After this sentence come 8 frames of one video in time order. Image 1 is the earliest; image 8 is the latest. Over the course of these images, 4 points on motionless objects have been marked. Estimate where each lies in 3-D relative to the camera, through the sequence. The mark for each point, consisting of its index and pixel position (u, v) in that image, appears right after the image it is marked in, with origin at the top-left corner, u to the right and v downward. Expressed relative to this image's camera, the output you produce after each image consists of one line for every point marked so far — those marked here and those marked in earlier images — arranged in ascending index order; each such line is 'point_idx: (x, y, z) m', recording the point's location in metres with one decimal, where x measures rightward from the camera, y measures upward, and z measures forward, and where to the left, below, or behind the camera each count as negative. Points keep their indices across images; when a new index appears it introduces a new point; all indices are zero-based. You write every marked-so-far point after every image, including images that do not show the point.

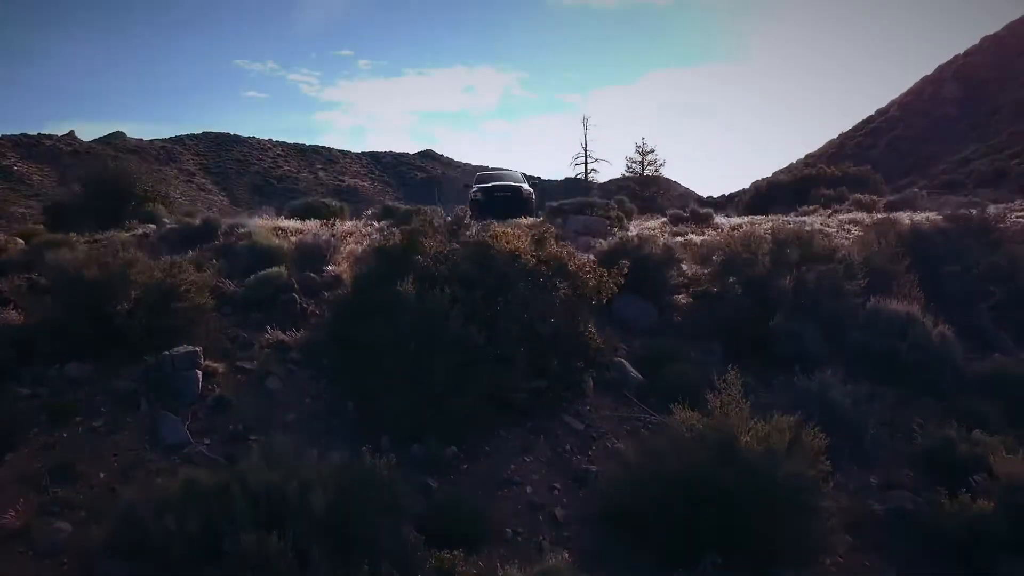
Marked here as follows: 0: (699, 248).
0: (+2.3, +0.5, +9.1) m
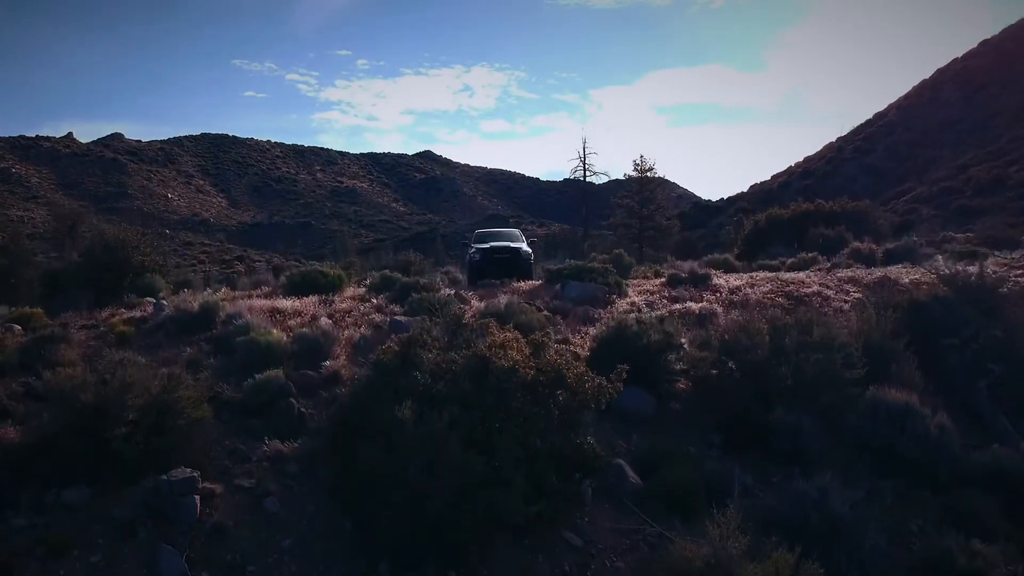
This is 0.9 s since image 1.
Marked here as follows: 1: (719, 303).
0: (+2.3, -0.4, +9.1) m
1: (+2.8, -0.2, +9.9) m
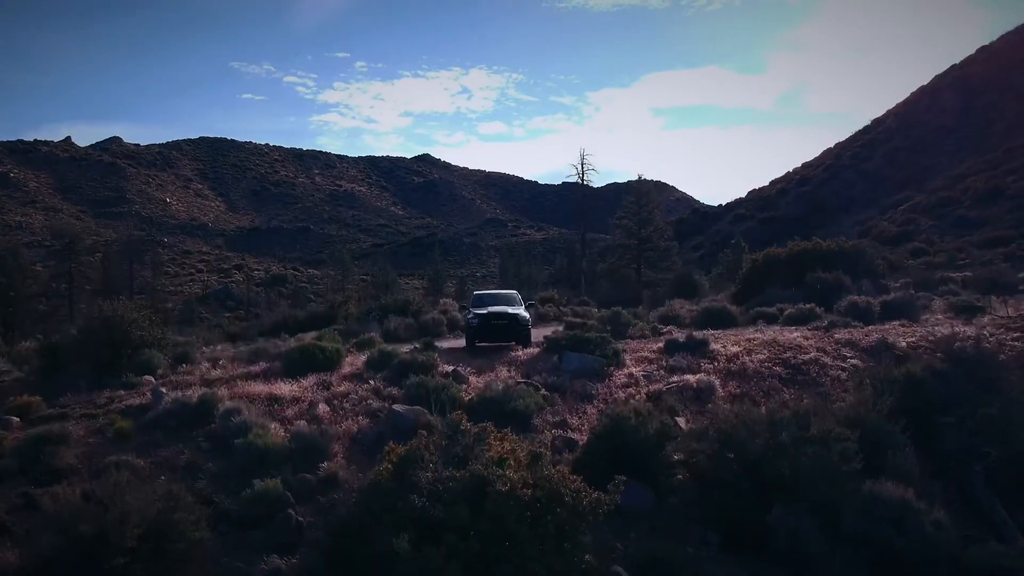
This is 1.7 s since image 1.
0: (+2.2, -1.3, +9.1) m
1: (+2.8, -1.1, +9.9) m
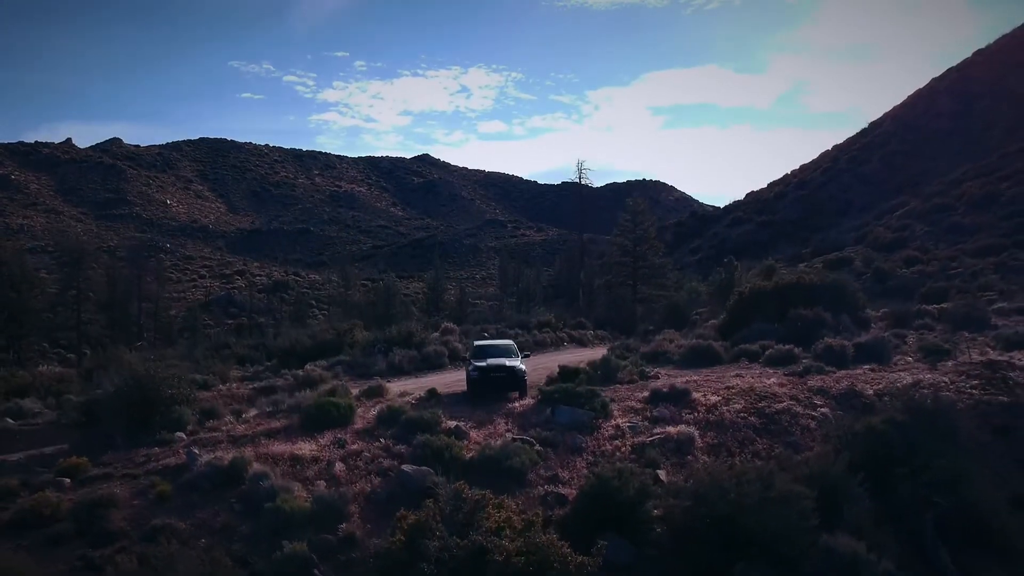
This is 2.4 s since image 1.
0: (+2.2, -2.2, +10.1) m
1: (+2.7, -2.0, +10.8) m
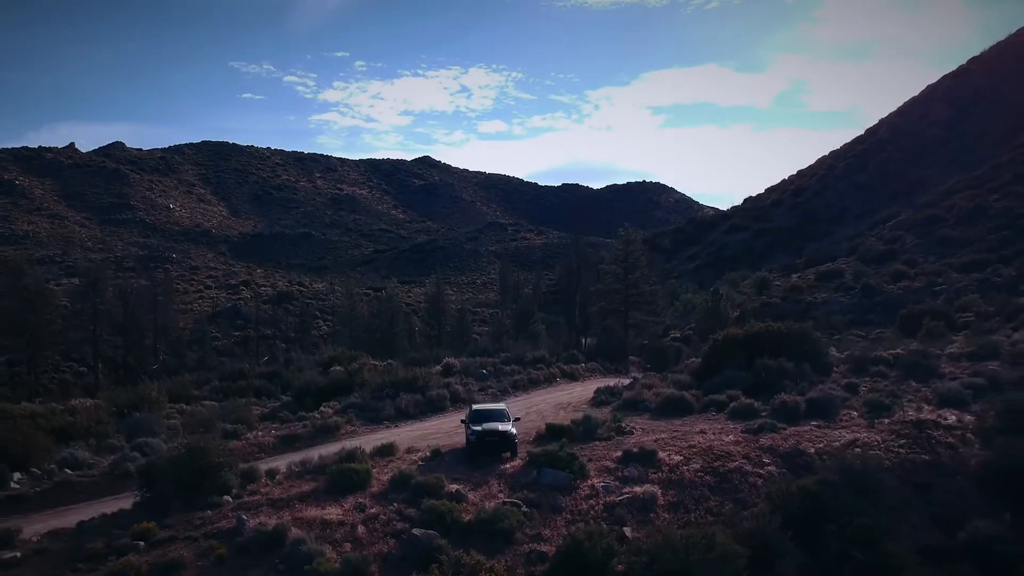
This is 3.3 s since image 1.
0: (+2.1, -3.6, +12.0) m
1: (+2.6, -3.4, +12.8) m
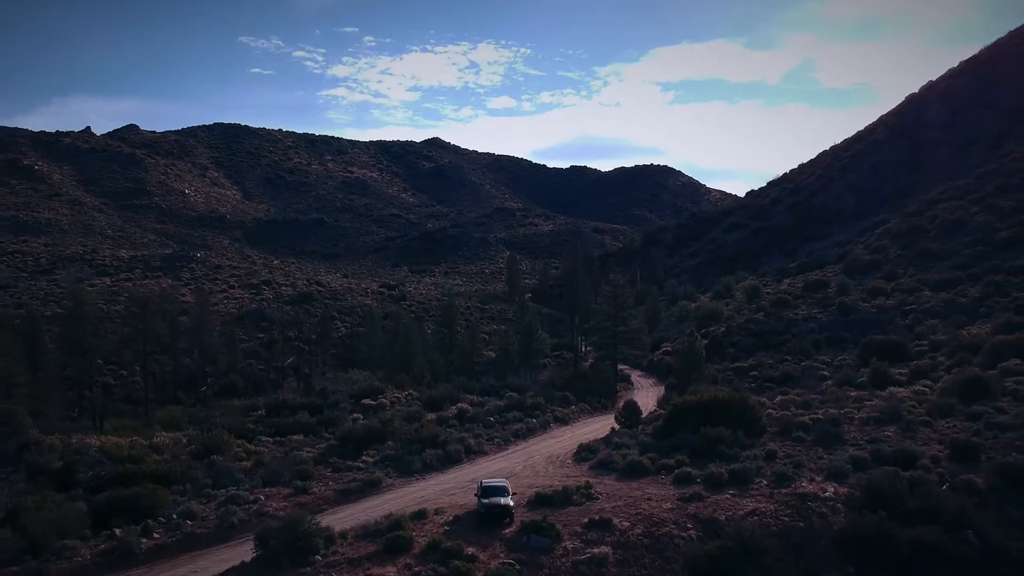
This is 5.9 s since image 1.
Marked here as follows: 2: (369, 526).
0: (+2.0, -6.7, +17.8) m
1: (+2.5, -6.5, +18.5) m
2: (-3.9, -6.4, +19.8) m
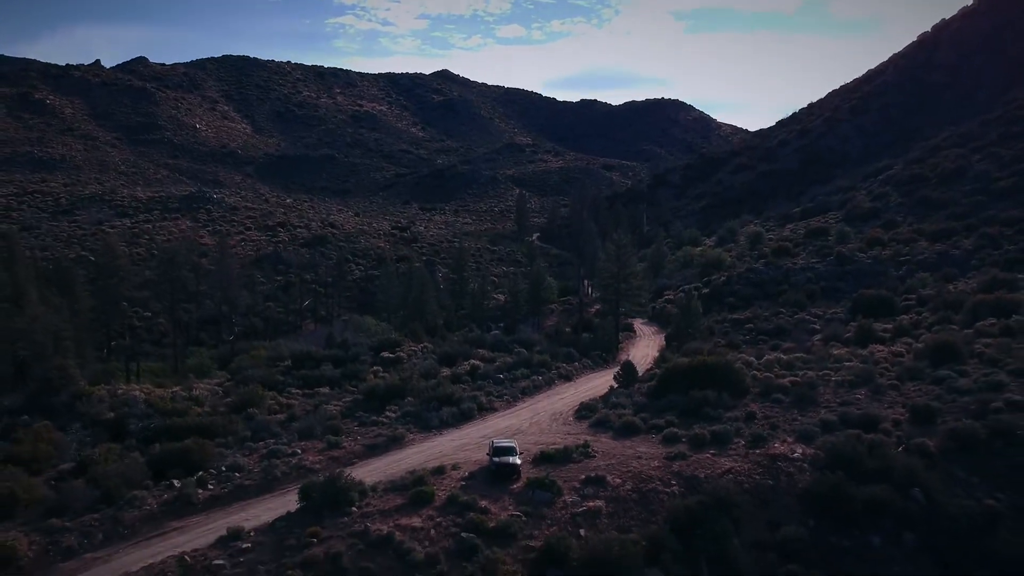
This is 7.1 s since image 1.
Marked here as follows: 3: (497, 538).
0: (+2.2, -6.5, +20.8) m
1: (+2.7, -6.2, +21.5) m
2: (-3.7, -5.9, +22.8) m
3: (-0.4, -6.7, +19.7) m
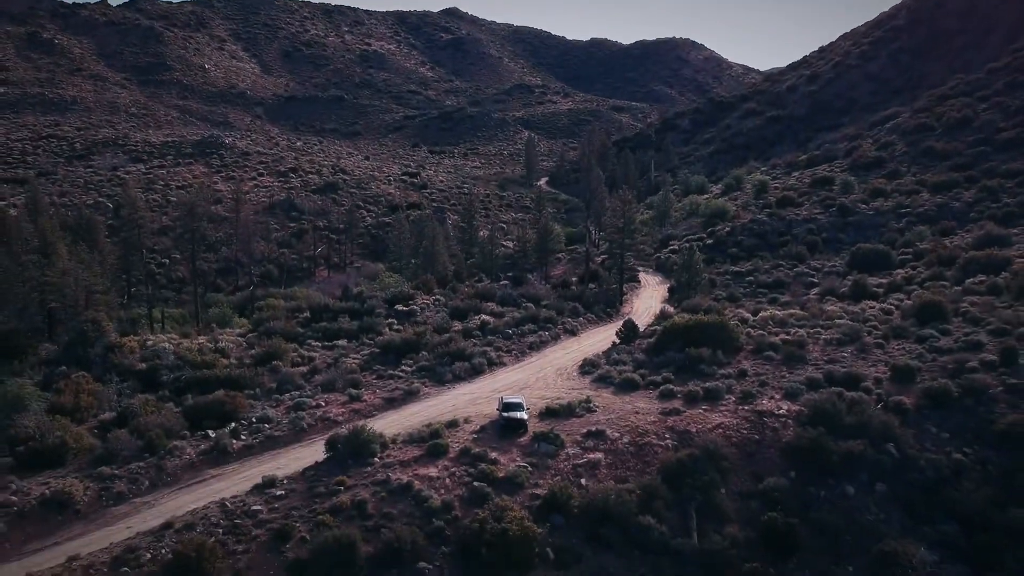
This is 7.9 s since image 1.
0: (+2.4, -5.6, +22.9) m
1: (+3.0, -5.2, +23.5) m
2: (-3.4, -4.9, +24.9) m
3: (-0.2, -5.9, +21.8) m
